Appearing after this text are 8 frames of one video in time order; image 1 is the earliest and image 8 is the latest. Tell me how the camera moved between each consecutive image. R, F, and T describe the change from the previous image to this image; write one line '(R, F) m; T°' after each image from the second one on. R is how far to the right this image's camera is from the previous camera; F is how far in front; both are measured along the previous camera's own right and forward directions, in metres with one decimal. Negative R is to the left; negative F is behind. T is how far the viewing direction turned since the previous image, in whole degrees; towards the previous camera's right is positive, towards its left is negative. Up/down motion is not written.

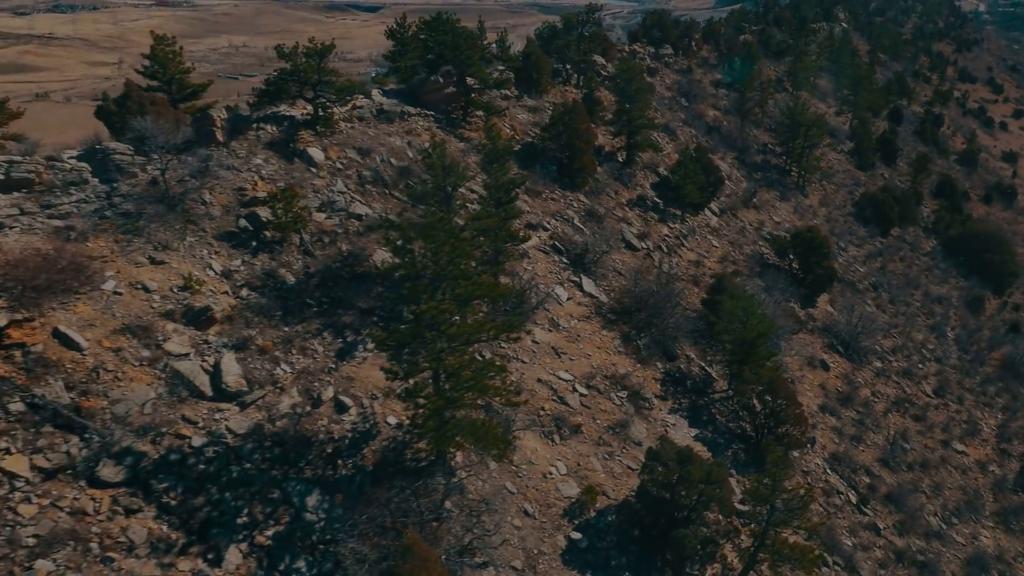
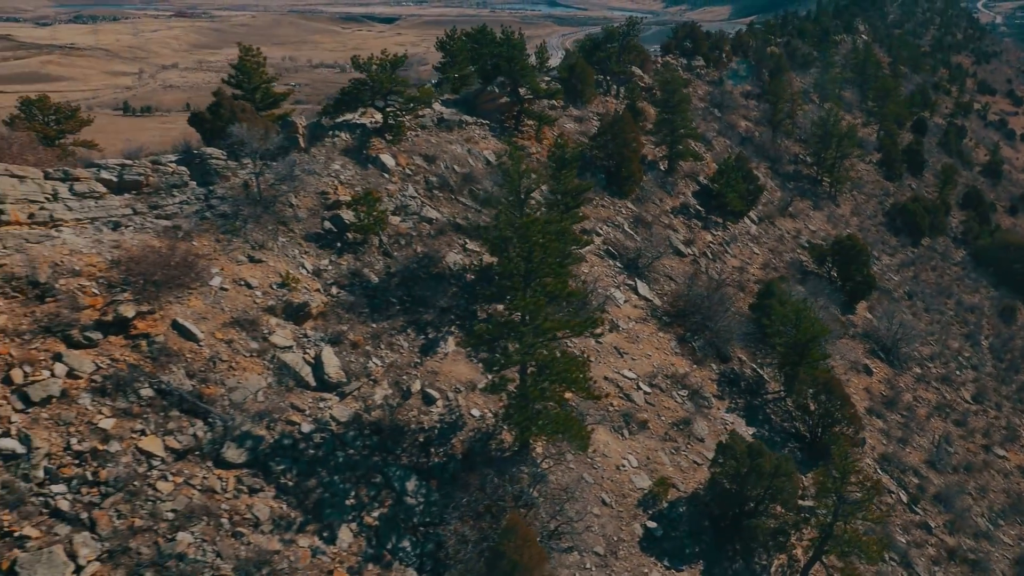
(-1.5, -0.9) m; -1°
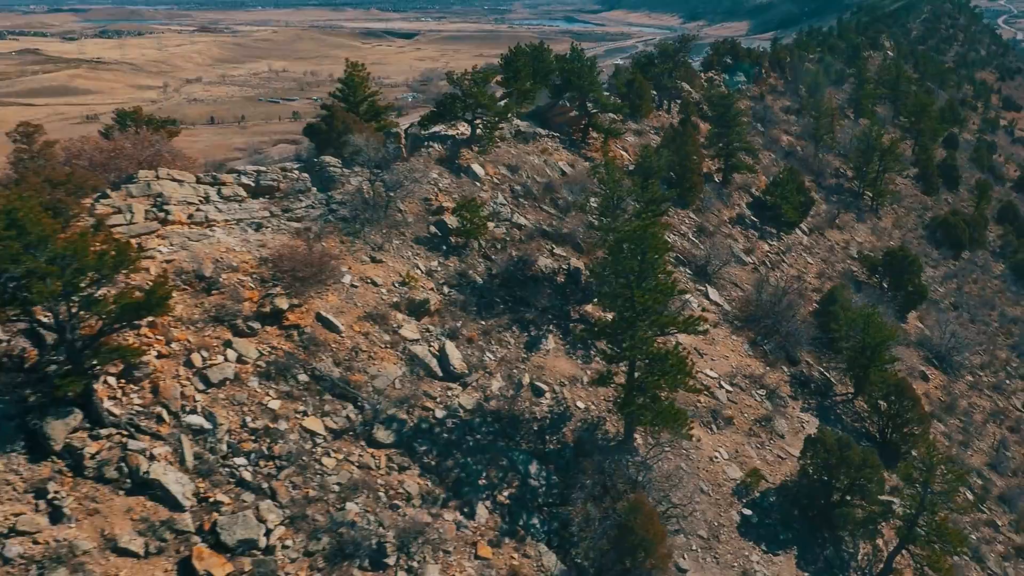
(-2.2, -1.3) m; -1°
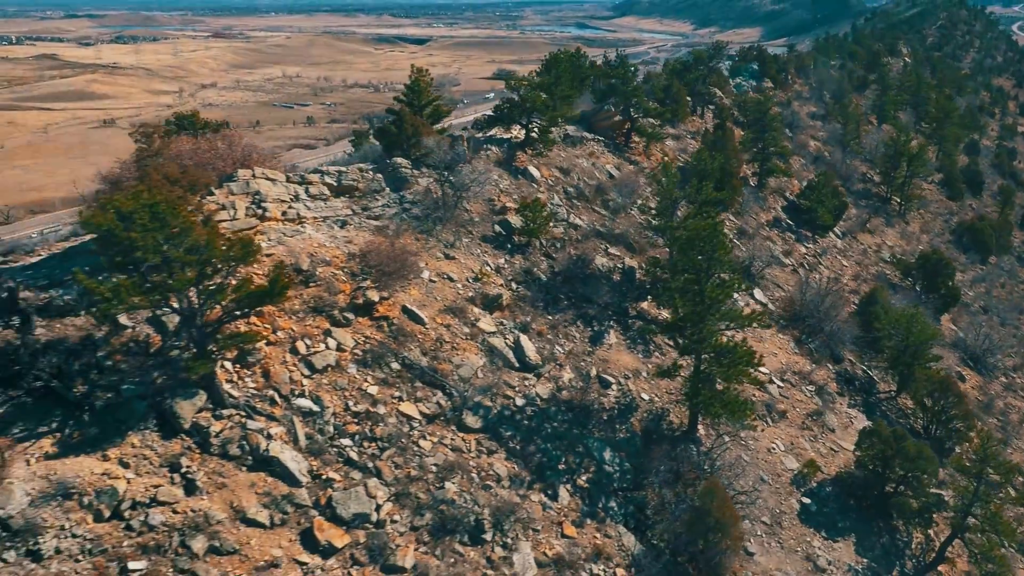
(-1.5, -0.9) m; -1°
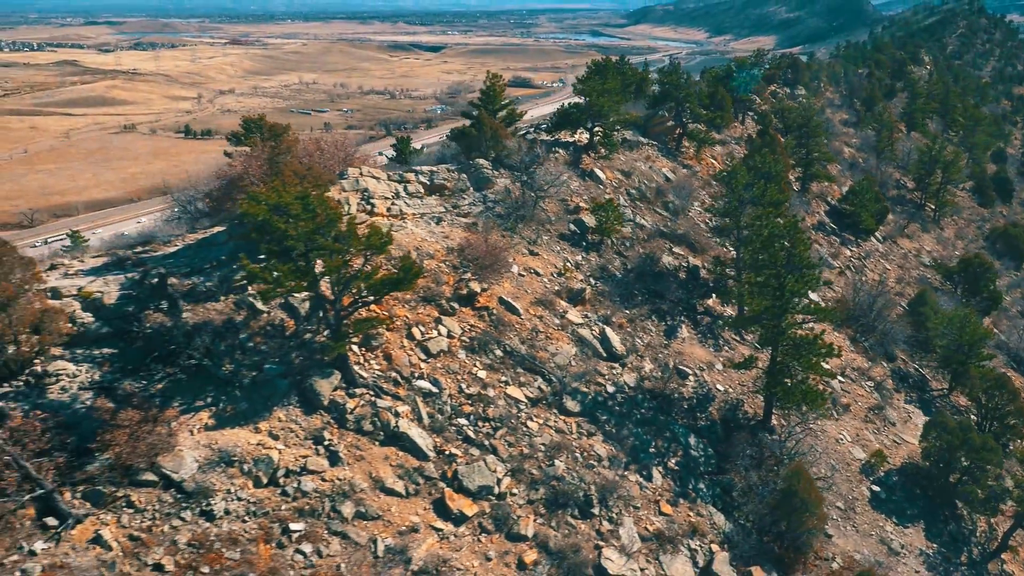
(-1.9, -1.0) m; -1°
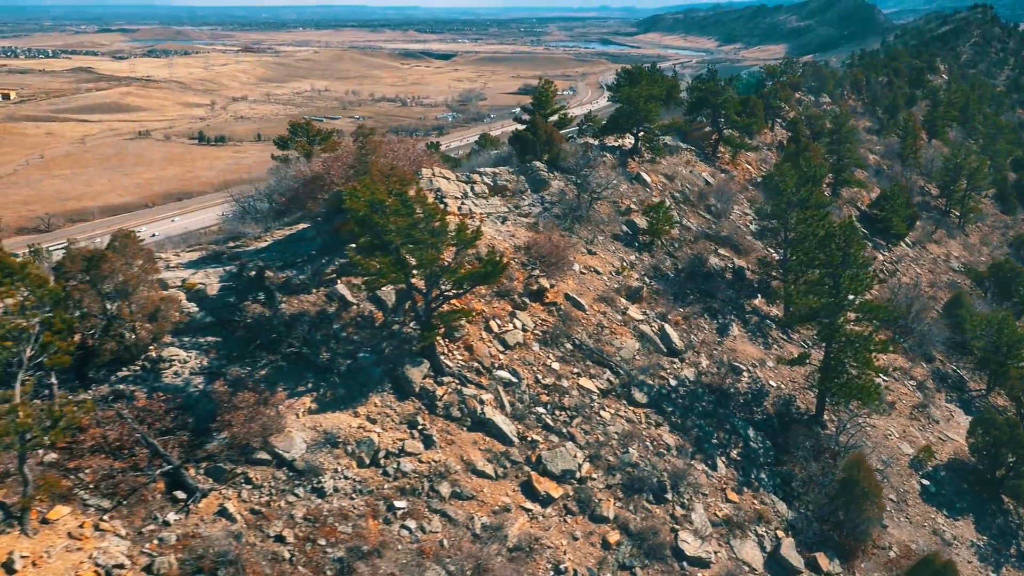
(-1.4, -0.8) m; -1°
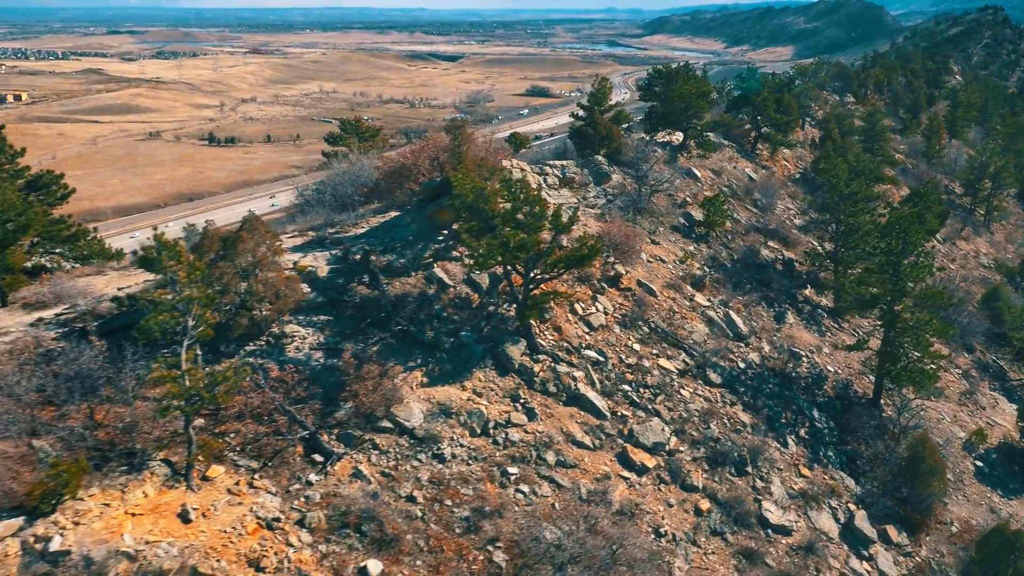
(-1.8, -0.9) m; 0°
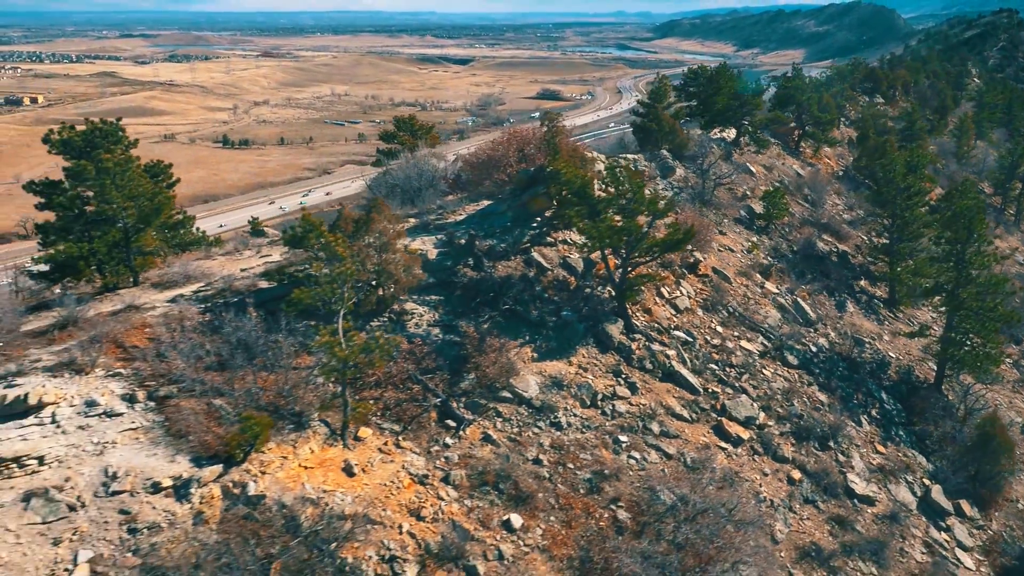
(-2.0, -1.0) m; -1°
